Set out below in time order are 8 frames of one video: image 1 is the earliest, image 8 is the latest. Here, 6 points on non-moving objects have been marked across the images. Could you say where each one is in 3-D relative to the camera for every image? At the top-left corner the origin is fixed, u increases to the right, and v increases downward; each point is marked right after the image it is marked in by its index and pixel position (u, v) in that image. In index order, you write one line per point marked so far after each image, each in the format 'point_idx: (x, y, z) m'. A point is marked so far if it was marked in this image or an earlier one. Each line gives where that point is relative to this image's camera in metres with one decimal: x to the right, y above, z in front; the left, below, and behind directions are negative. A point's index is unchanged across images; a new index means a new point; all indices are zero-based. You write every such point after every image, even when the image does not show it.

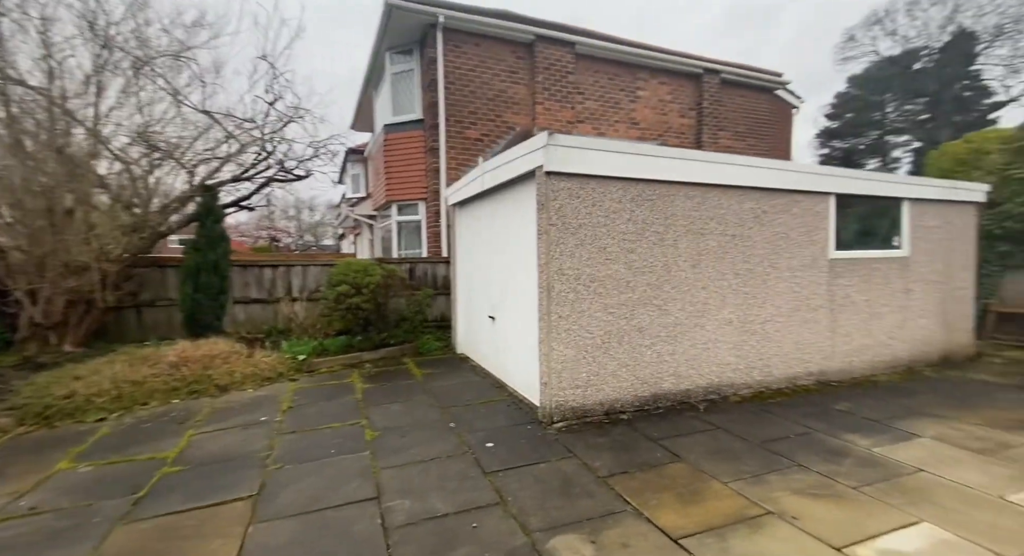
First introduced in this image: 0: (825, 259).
0: (+3.1, +0.2, +4.6) m
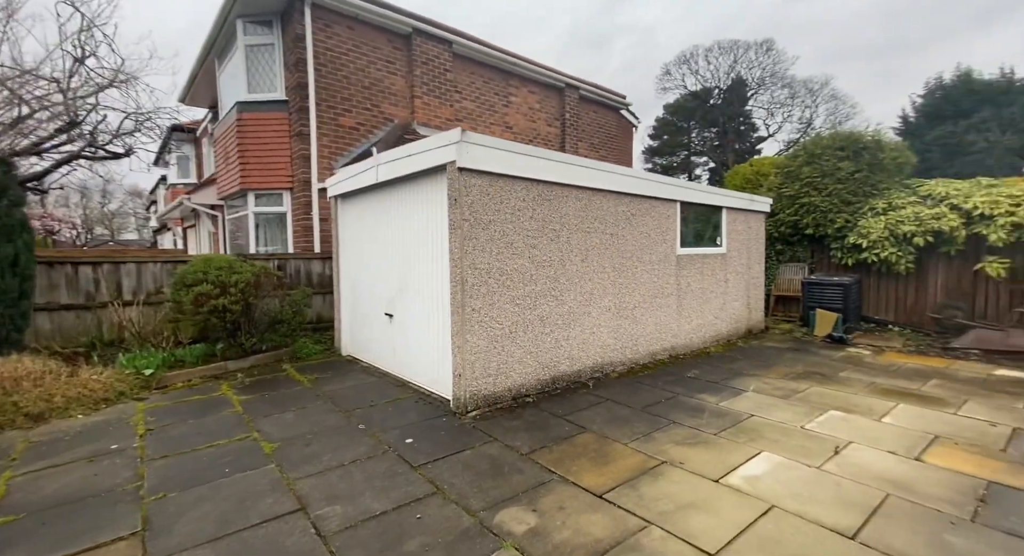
0: (+2.0, +0.3, +5.7) m
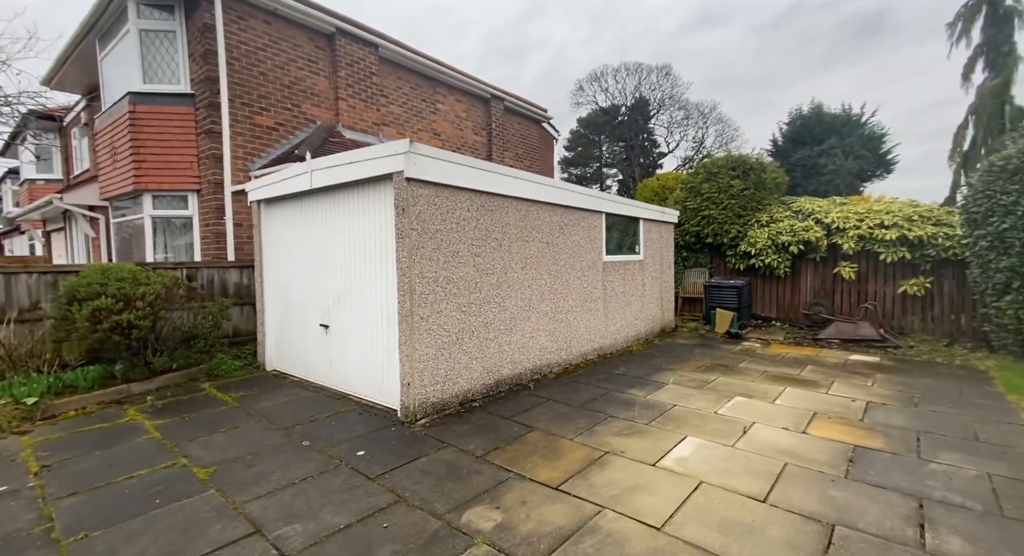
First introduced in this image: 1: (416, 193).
0: (+1.2, +0.2, +6.2) m
1: (-0.8, +0.7, +4.1) m
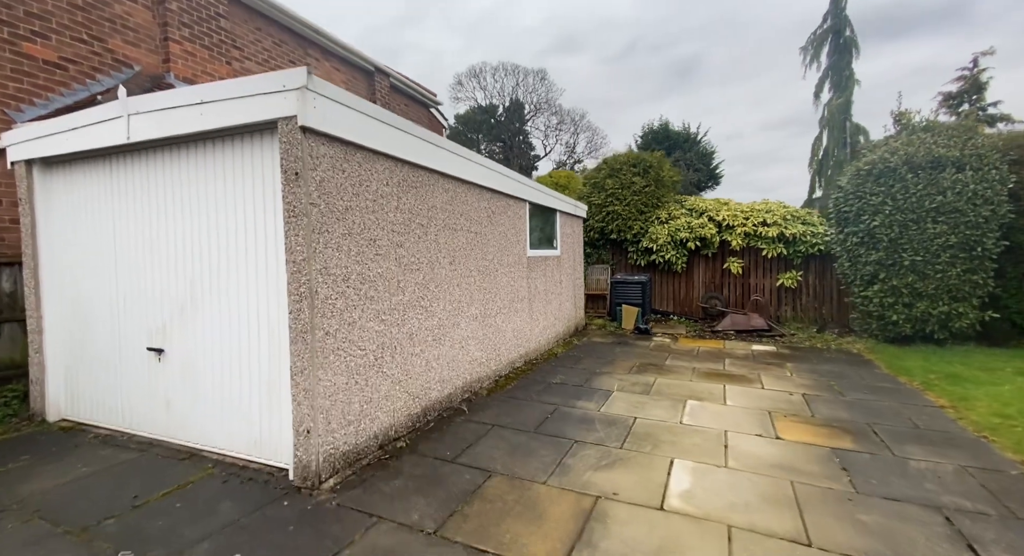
0: (+0.2, +0.3, +5.3) m
1: (-1.1, +0.7, +2.7) m
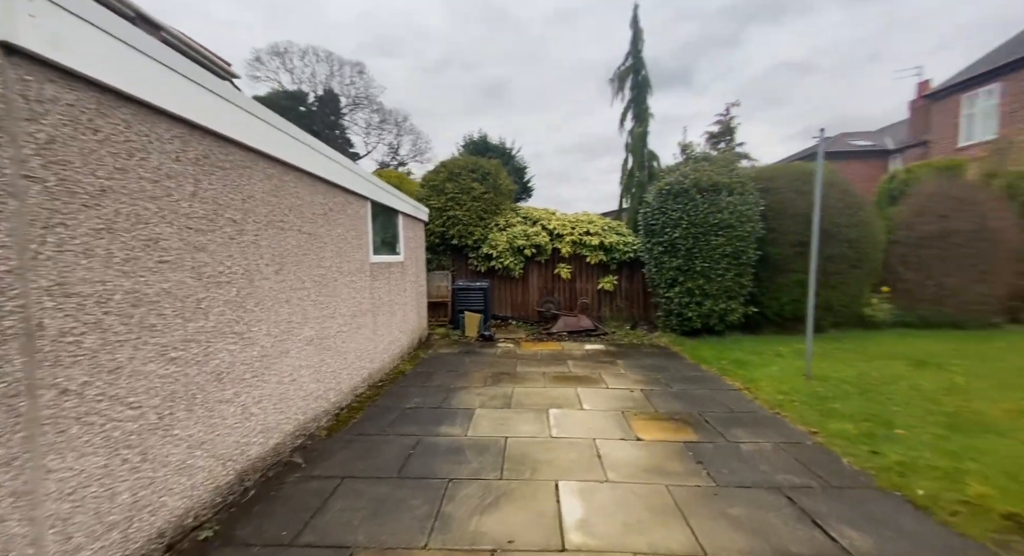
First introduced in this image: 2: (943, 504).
0: (-1.4, +0.2, +4.6) m
1: (-1.6, +0.6, +1.7) m
2: (+2.5, -1.3, +2.7) m
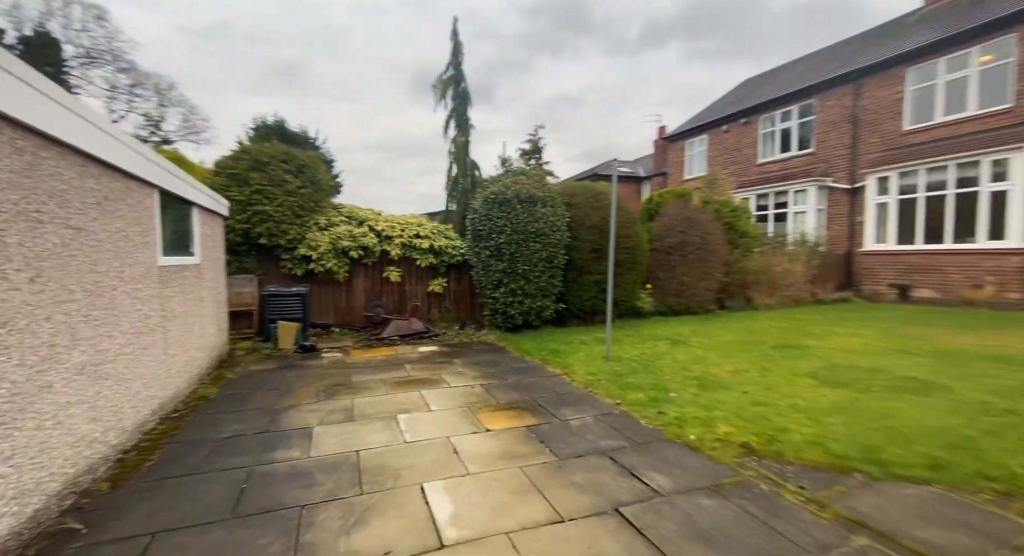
0: (-2.8, +0.1, +3.8) m
1: (-1.8, +0.6, +1.1) m
2: (+1.5, -1.3, +3.7) m
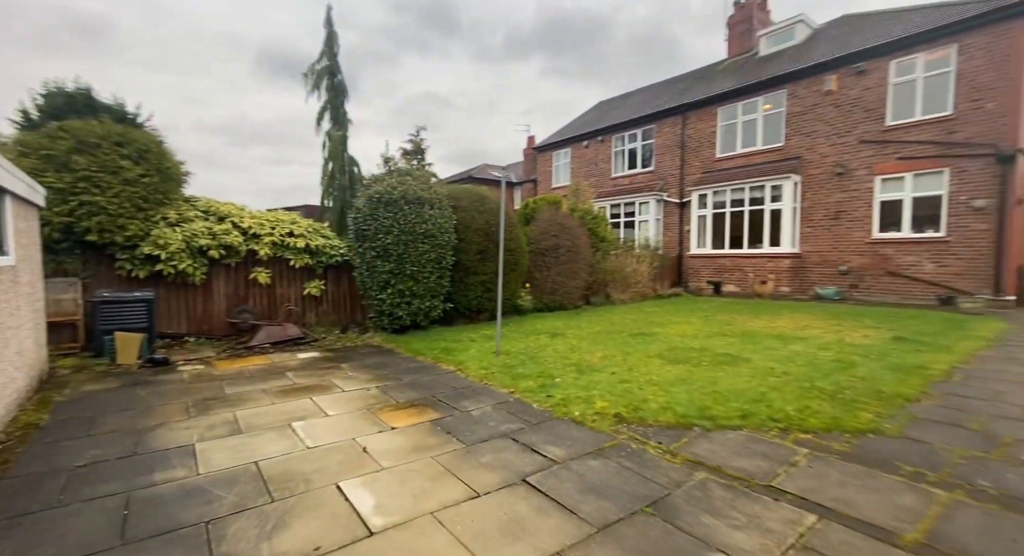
0: (-3.5, 0.0, +3.3) m
1: (-1.7, +0.5, +1.0) m
2: (+0.7, -1.3, +4.5) m
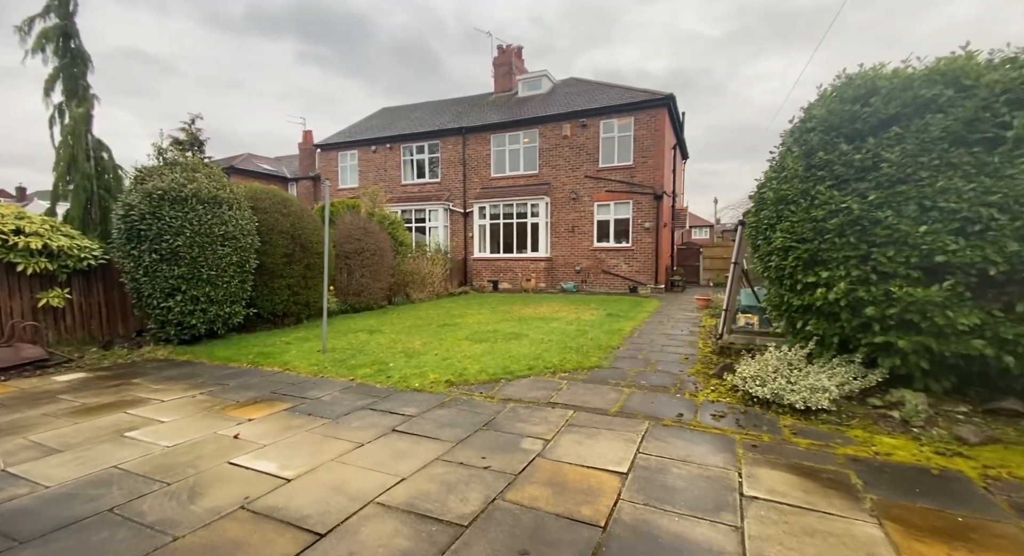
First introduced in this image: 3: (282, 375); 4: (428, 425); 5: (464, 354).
0: (-4.3, -0.1, +3.0) m
1: (-1.7, +0.4, +1.7) m
2: (-1.1, -1.3, +6.0) m
3: (-3.3, -1.3, +6.8) m
4: (-0.9, -1.5, +4.9) m
5: (-0.7, -1.1, +7.0) m
